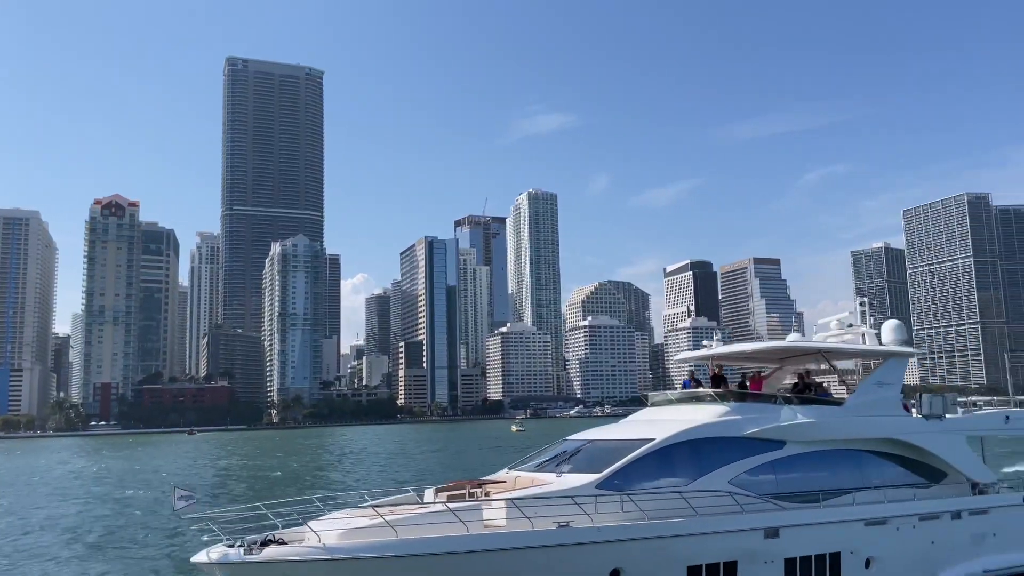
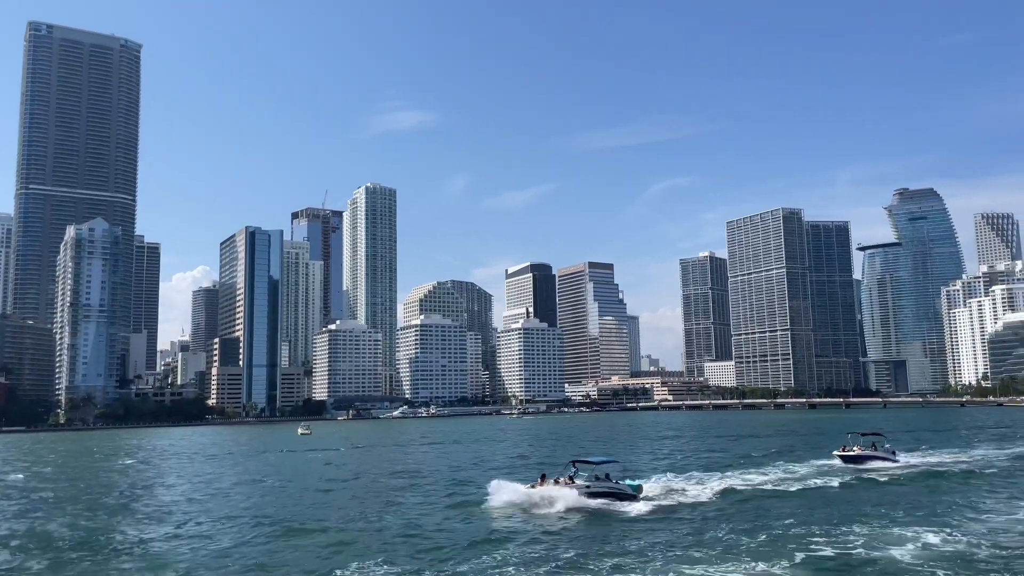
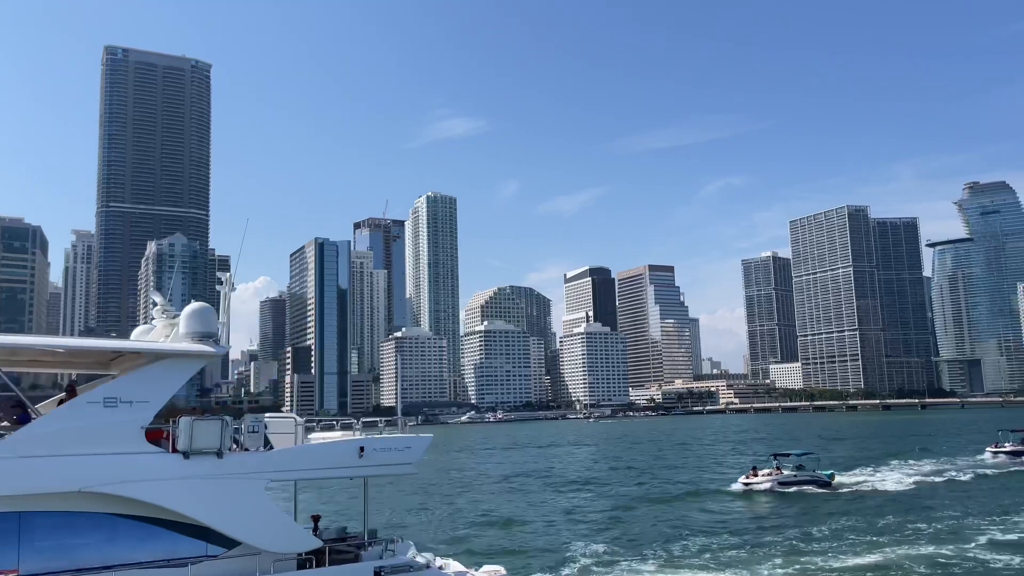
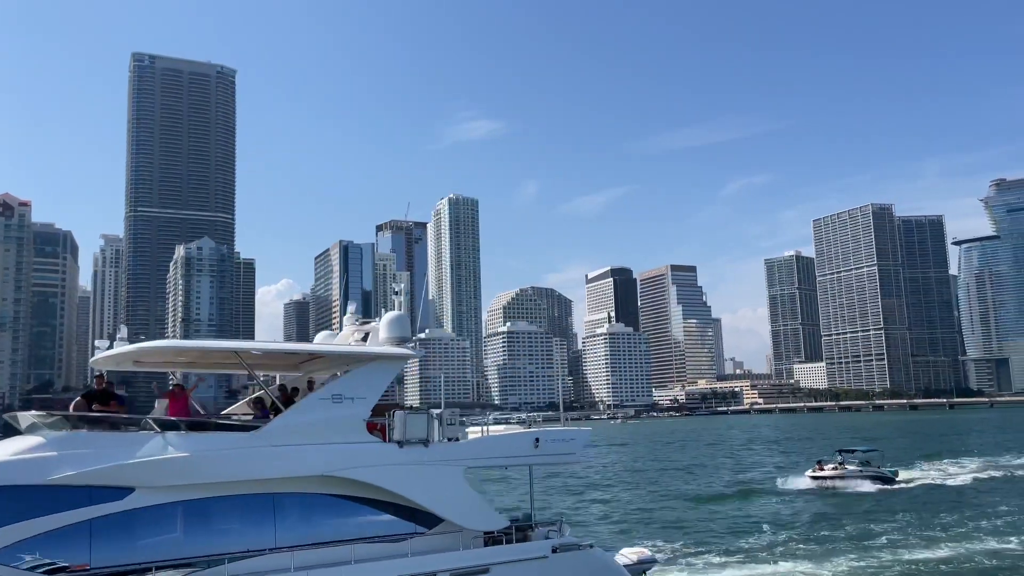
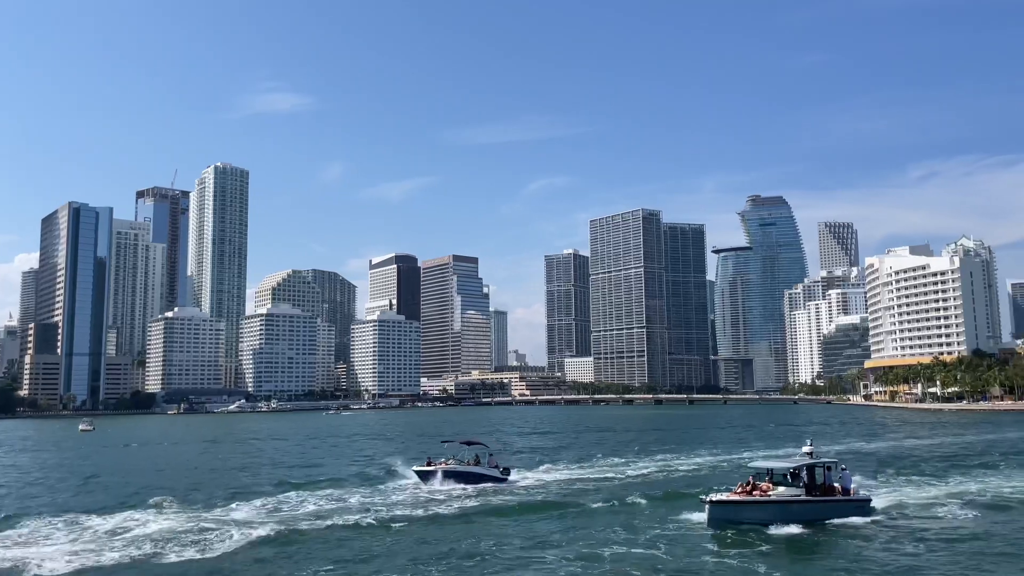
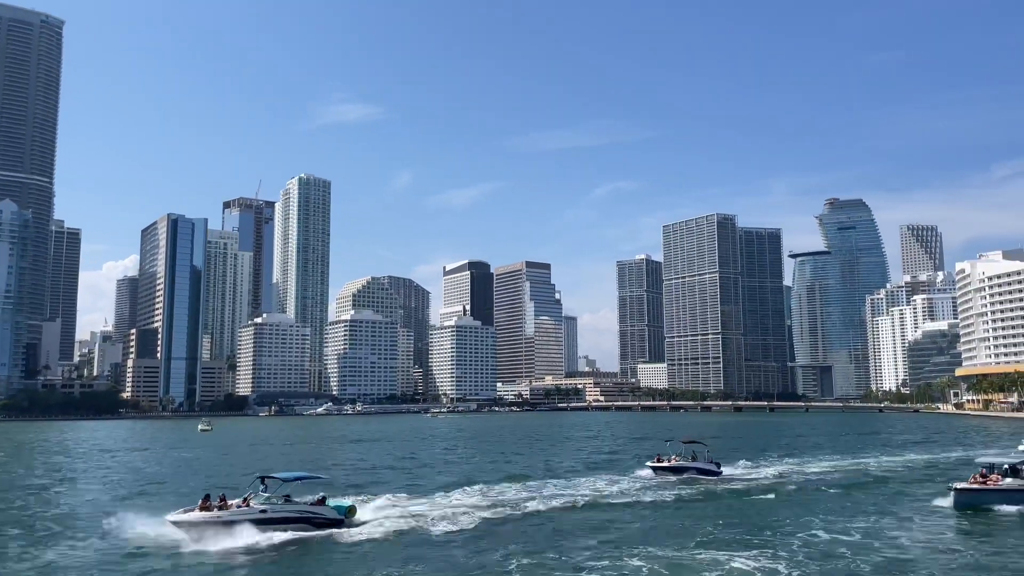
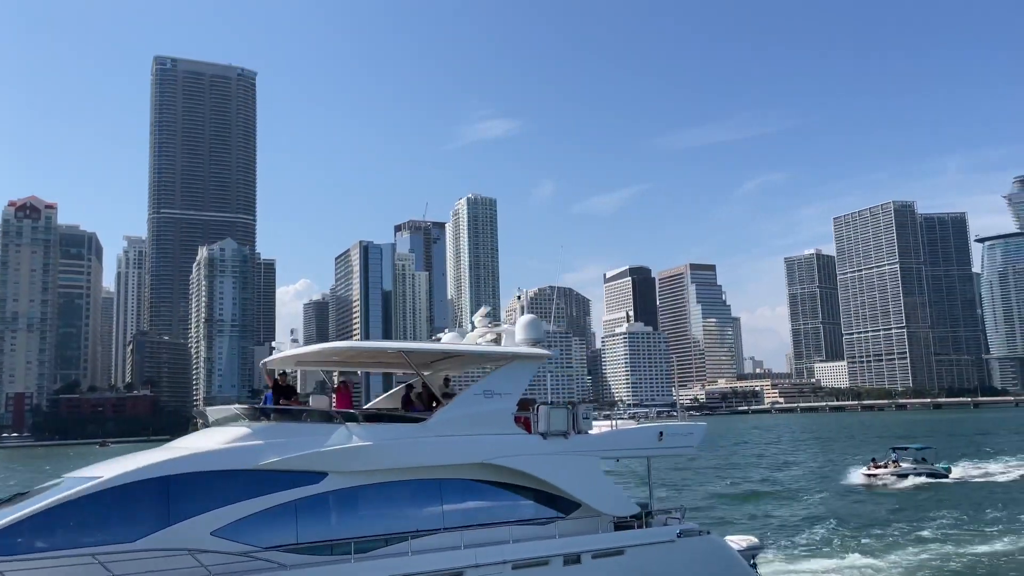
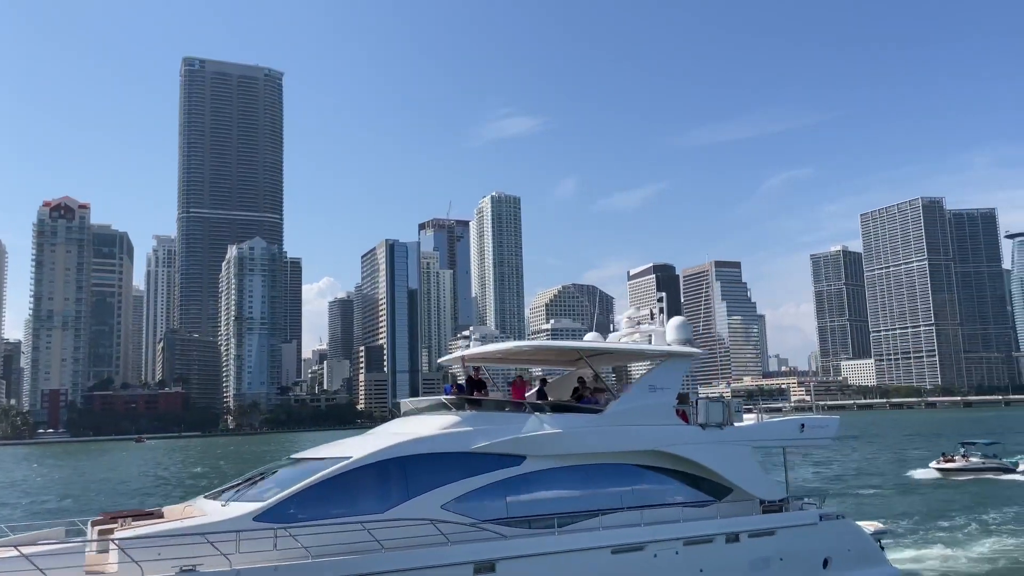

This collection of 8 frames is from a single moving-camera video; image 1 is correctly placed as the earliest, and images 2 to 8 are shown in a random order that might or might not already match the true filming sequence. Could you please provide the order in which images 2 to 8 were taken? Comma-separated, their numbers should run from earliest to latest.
8, 7, 4, 3, 2, 6, 5
